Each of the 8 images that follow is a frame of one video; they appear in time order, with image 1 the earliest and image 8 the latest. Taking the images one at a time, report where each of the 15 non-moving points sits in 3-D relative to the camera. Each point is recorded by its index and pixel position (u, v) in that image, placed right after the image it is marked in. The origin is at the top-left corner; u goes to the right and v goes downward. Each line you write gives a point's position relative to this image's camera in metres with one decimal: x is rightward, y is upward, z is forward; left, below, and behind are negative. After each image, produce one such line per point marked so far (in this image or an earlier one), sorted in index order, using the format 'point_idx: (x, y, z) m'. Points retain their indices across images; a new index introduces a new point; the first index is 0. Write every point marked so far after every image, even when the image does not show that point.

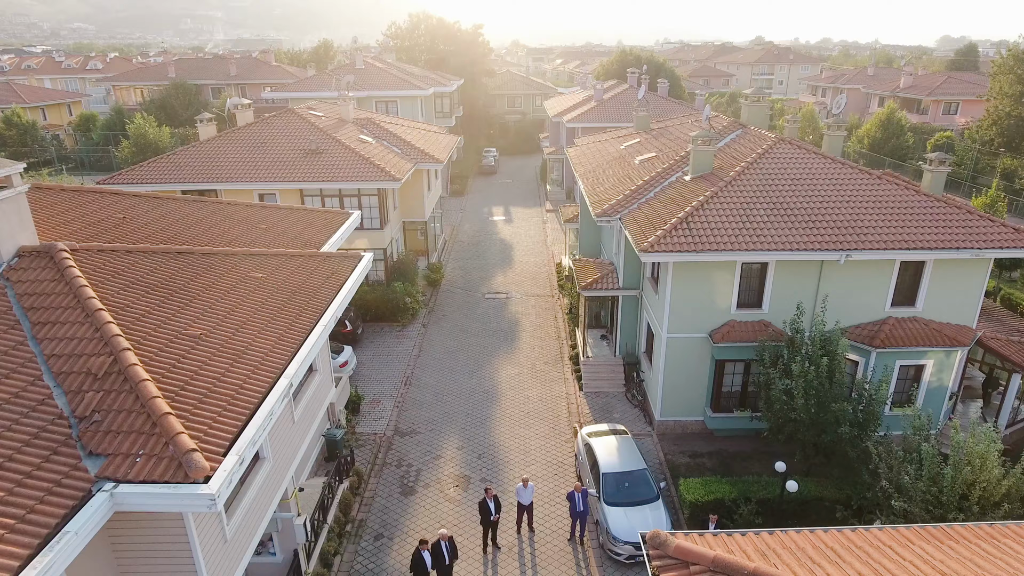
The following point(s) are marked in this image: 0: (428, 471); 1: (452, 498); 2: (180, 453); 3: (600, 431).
0: (-2.1, -4.7, +16.3) m
1: (-1.4, -5.0, +15.4) m
2: (-3.6, -1.8, +6.8) m
3: (+2.3, -3.6, +16.3) m
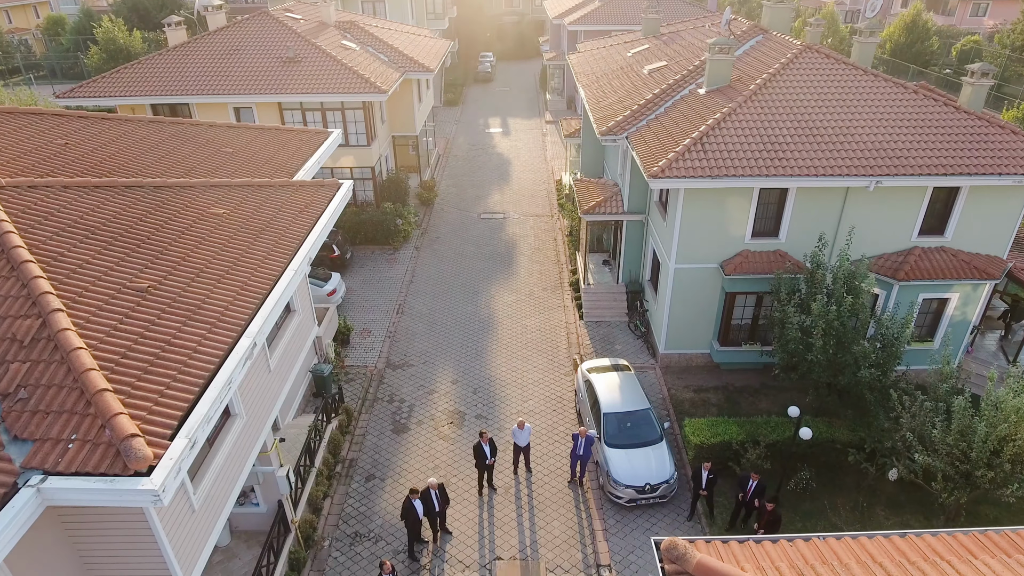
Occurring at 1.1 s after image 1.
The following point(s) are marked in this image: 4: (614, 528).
0: (-2.2, -2.9, +15.7) m
1: (-1.5, -3.4, +14.8) m
2: (-3.6, -1.4, +5.9) m
3: (+2.2, -1.9, +15.5) m
4: (+2.0, -4.7, +12.4) m
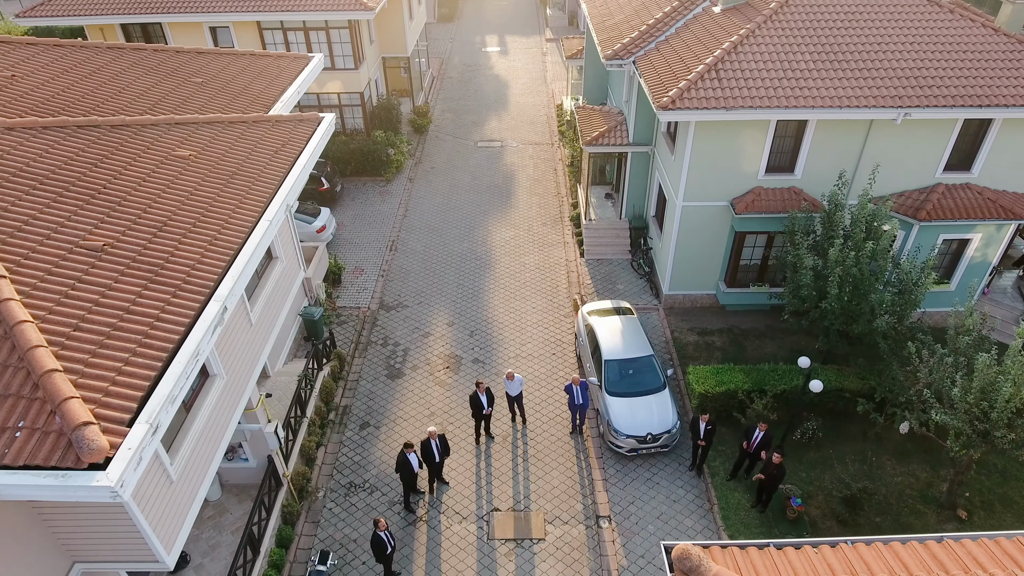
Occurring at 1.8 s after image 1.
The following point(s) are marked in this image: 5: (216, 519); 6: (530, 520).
0: (-2.3, -1.5, +15.2) m
1: (-1.6, -2.1, +14.4) m
2: (-3.7, -1.2, +5.3) m
3: (+2.2, -0.5, +14.9) m
4: (+1.9, -3.6, +12.2) m
5: (-4.9, -3.9, +10.7) m
6: (+0.3, -4.2, +11.4) m
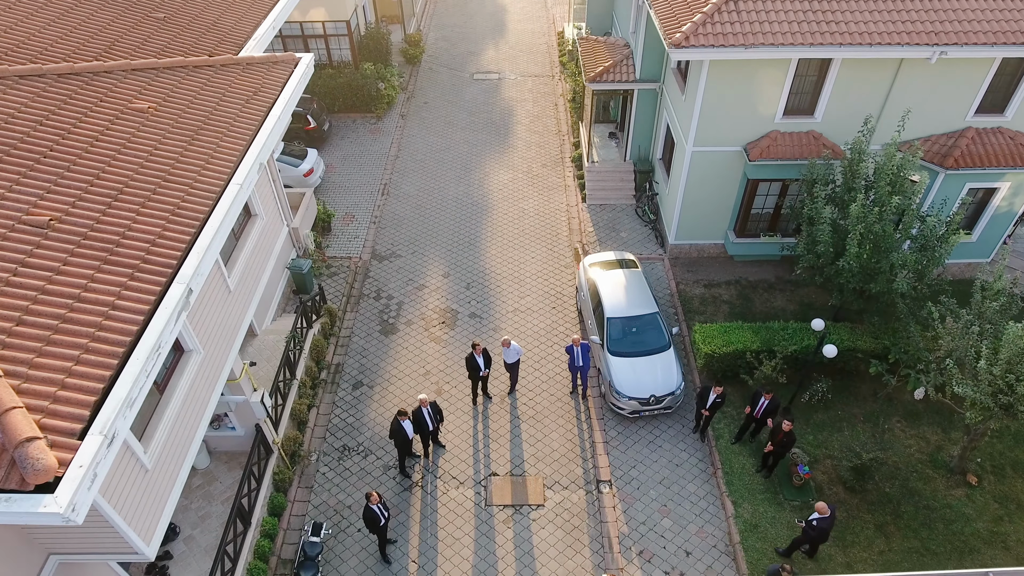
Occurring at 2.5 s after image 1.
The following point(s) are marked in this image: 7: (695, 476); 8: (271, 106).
0: (-2.3, -0.4, +14.6) m
1: (-1.6, -1.1, +13.9) m
2: (-3.7, -1.2, +4.7) m
3: (+2.1, +0.6, +14.2) m
4: (+1.9, -2.8, +11.8) m
5: (-4.9, -3.2, +10.3) m
6: (+0.3, -3.5, +11.2) m
7: (+3.2, -3.3, +11.2) m
8: (-3.5, +2.7, +9.4) m
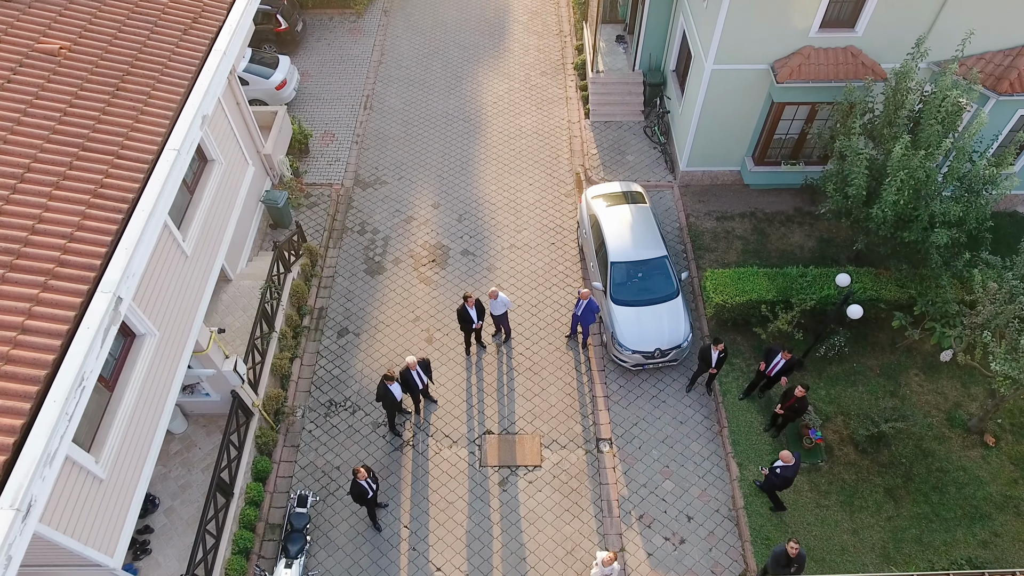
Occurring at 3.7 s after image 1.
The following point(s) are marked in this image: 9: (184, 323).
0: (-2.4, +1.0, +13.5) m
1: (-1.7, +0.2, +12.9) m
2: (-3.7, -1.5, +3.9) m
3: (+2.0, +1.9, +12.9) m
4: (+1.8, -1.9, +11.2) m
5: (-5.0, -2.6, +9.8) m
6: (+0.2, -2.6, +10.7) m
7: (+3.1, -2.5, +10.7) m
8: (-3.6, +3.1, +7.8) m
9: (-4.1, -0.4, +8.0) m
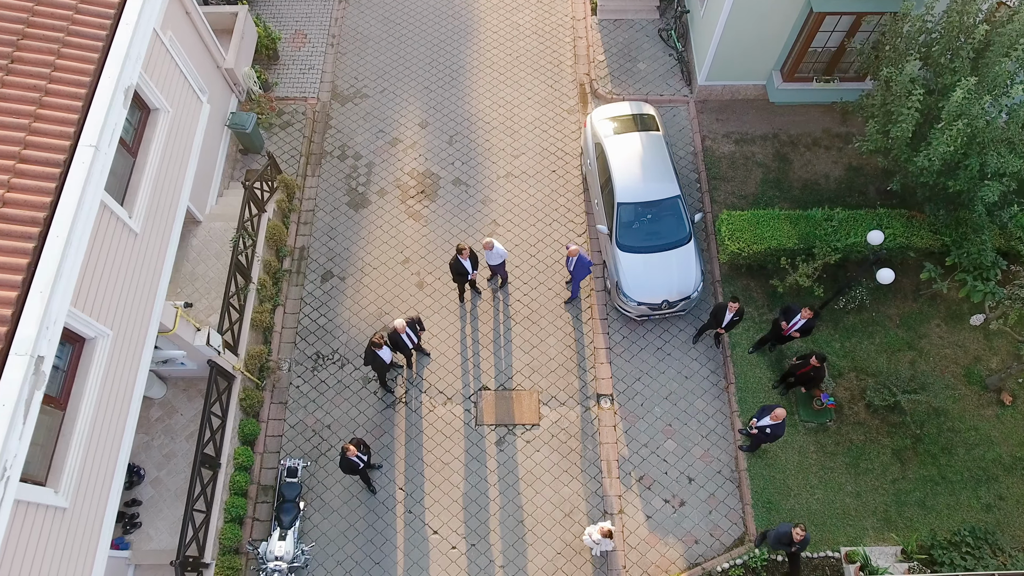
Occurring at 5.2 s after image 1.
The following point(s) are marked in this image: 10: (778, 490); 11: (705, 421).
0: (-2.5, +2.3, +12.2) m
1: (-1.8, +1.4, +11.8) m
2: (-3.7, -2.2, +3.3) m
3: (+2.0, +3.1, +11.5) m
4: (+1.8, -1.0, +10.6) m
5: (-5.1, -2.0, +9.4) m
6: (+0.2, -1.8, +10.2) m
7: (+3.1, -1.6, +10.3) m
8: (-3.6, +3.2, +6.3) m
9: (-4.1, -0.3, +7.2) m
10: (+4.0, -3.0, +9.5) m
11: (+3.0, -2.1, +10.1) m
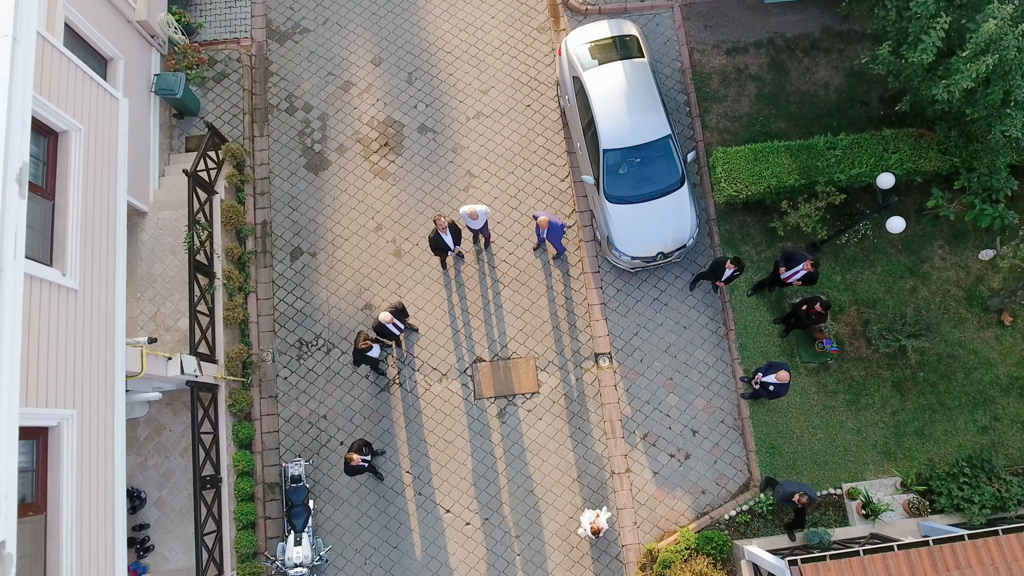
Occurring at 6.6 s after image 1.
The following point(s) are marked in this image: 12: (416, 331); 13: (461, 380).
0: (-3.0, +2.9, +11.0) m
1: (-2.2, +2.0, +10.7) m
2: (-3.4, -3.5, +3.2) m
3: (+1.4, +3.9, +10.2) m
4: (+1.6, -0.2, +10.2) m
5: (-5.0, -2.1, +9.0) m
6: (+0.1, -1.3, +10.0) m
7: (+3.0, -0.8, +10.0) m
8: (-4.0, +2.3, +4.9) m
9: (-4.2, -0.9, +6.5) m
10: (+4.0, -2.2, +9.6) m
11: (+3.0, -1.3, +9.9) m
12: (-1.5, -0.7, +10.1) m
13: (-0.8, -1.4, +9.9) m
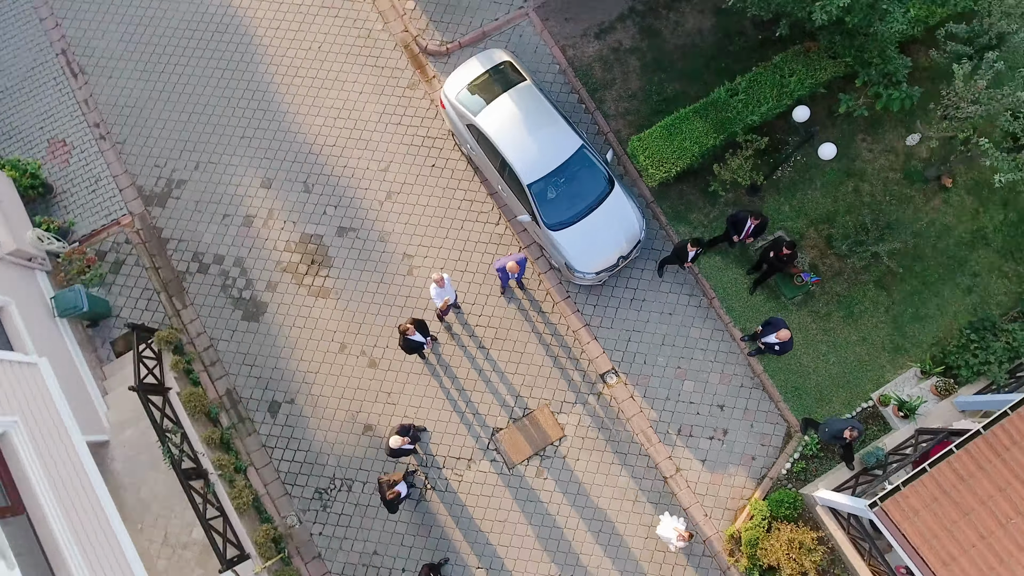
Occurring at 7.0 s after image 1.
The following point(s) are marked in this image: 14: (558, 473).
0: (-4.2, +0.5, +10.4) m
1: (-3.1, 0.0, +10.3) m
2: (-1.4, -5.6, +2.9) m
3: (-0.6, +3.2, +9.9) m
4: (+1.3, -0.5, +10.1) m
5: (-3.9, -4.9, +8.5) m
6: (+0.4, -2.1, +9.8) m
7: (+2.8, -0.5, +10.1) m
8: (-4.3, -0.5, +4.3) m
9: (-3.4, -3.5, +6.1) m
10: (+4.4, -1.3, +9.8) m
11: (+3.0, -0.9, +10.0) m
12: (-1.3, -2.2, +9.8) m
13: (-0.4, -2.6, +9.7) m
14: (+0.7, -2.8, +9.7) m
